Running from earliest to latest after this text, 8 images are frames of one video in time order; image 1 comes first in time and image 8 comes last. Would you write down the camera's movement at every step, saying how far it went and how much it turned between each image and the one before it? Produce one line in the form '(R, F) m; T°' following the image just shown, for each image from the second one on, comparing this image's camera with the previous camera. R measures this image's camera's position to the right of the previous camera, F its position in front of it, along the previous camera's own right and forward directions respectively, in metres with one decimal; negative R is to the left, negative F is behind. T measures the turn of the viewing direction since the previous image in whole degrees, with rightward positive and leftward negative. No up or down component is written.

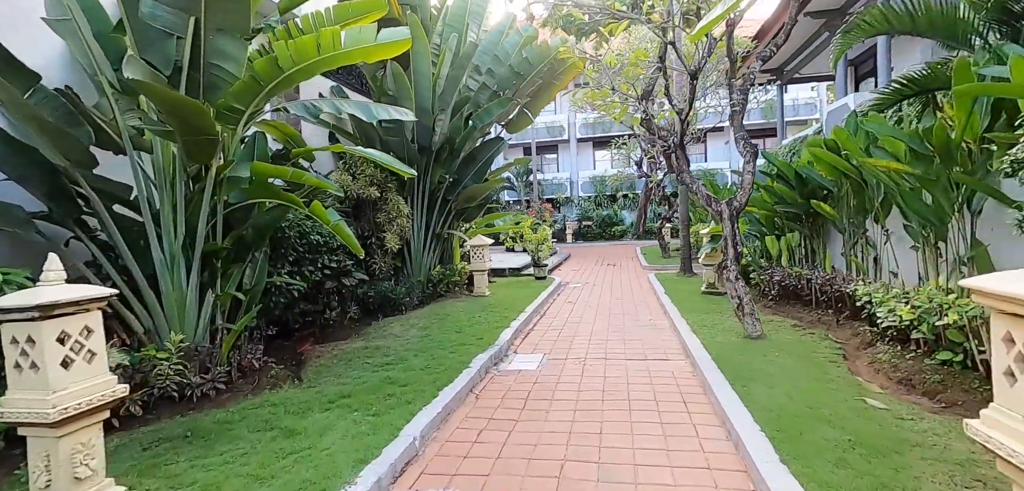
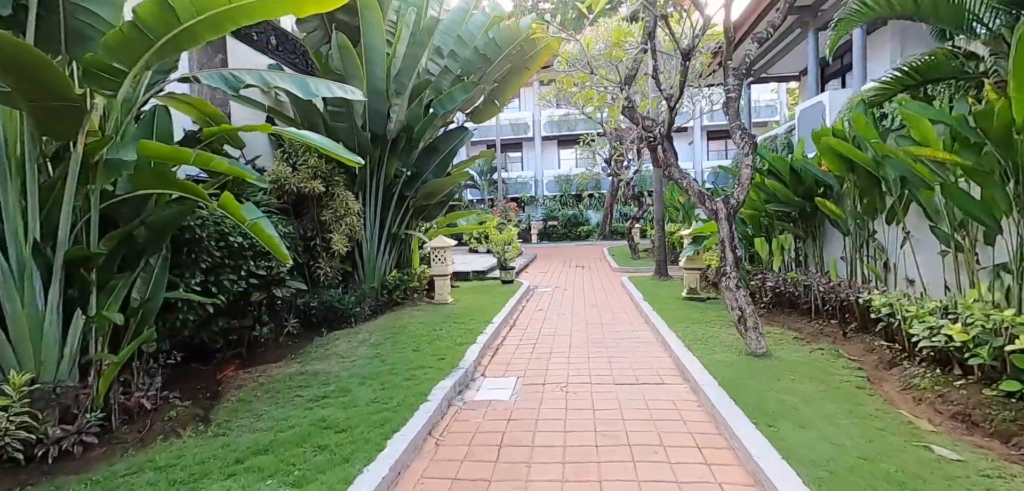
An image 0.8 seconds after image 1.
(0.0, +0.7) m; +4°
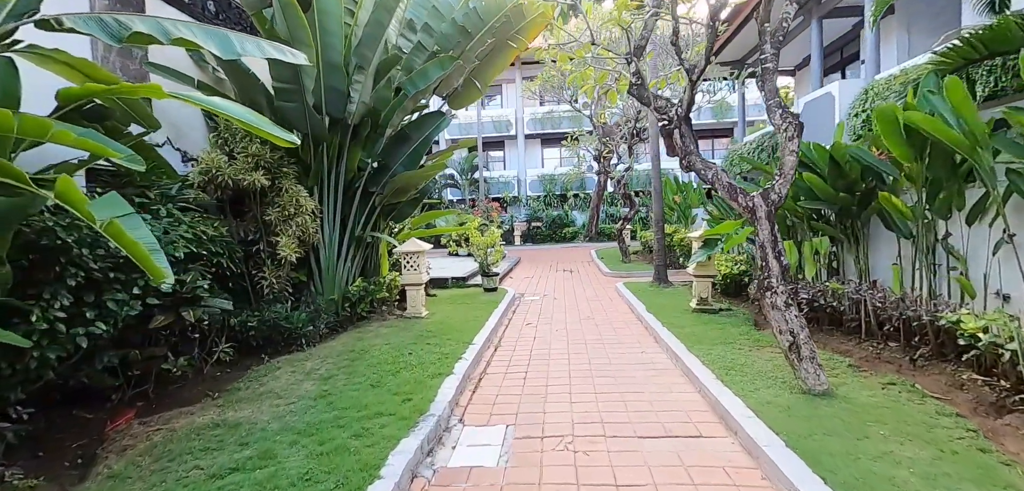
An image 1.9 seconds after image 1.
(0.0, +0.9) m; +2°
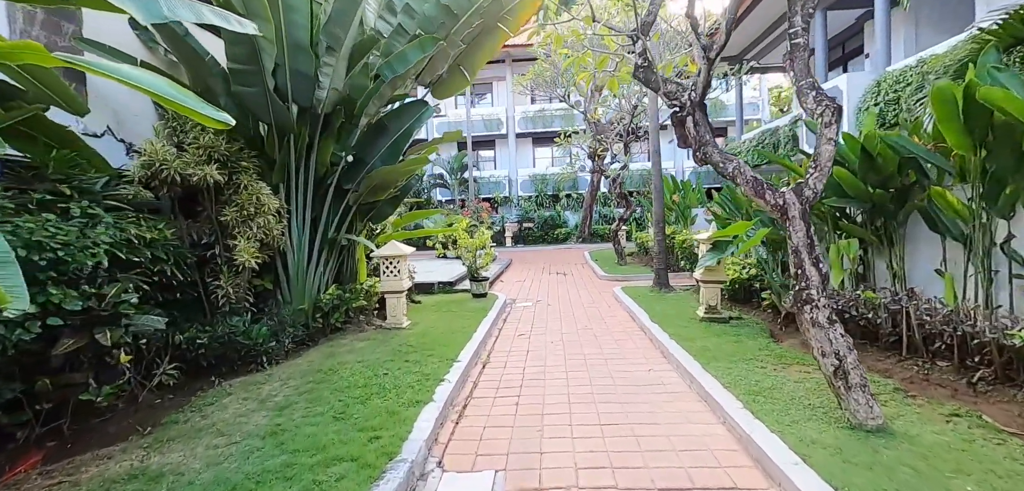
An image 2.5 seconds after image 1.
(0.0, +0.5) m; +1°
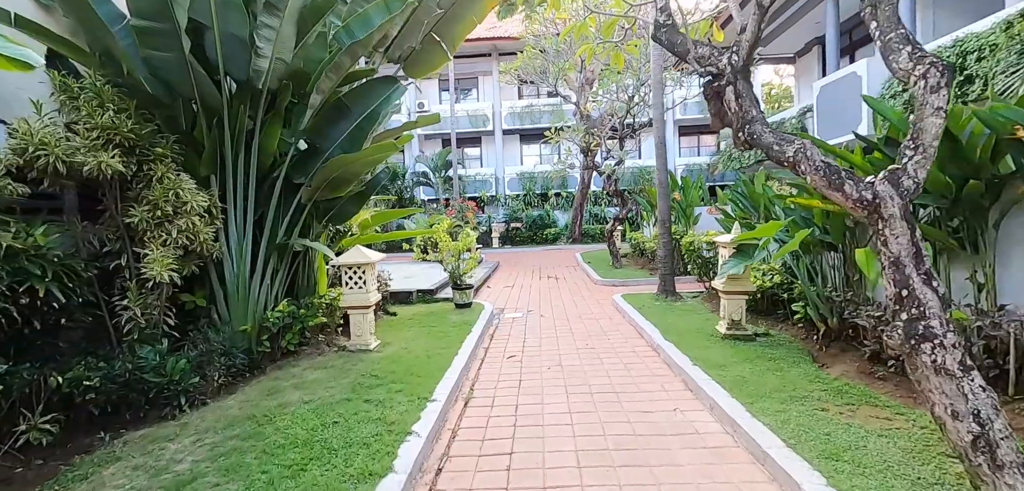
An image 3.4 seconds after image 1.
(0.0, +0.8) m; +2°
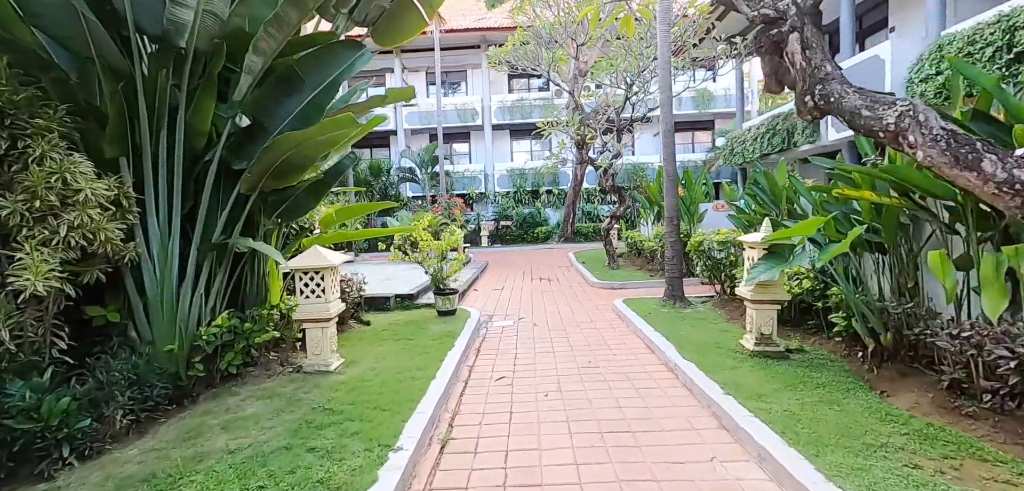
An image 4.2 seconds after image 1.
(0.0, +0.7) m; +1°
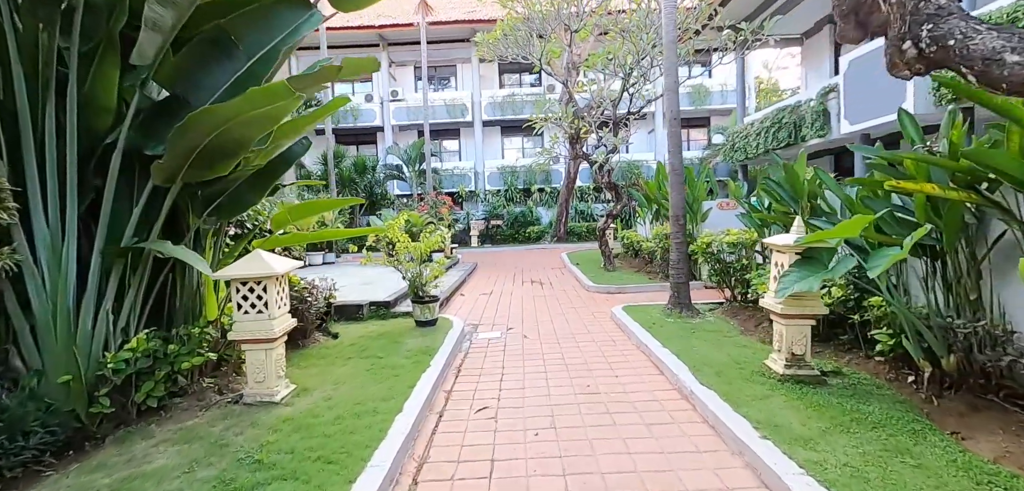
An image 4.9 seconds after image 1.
(+0.1, +0.6) m; +1°
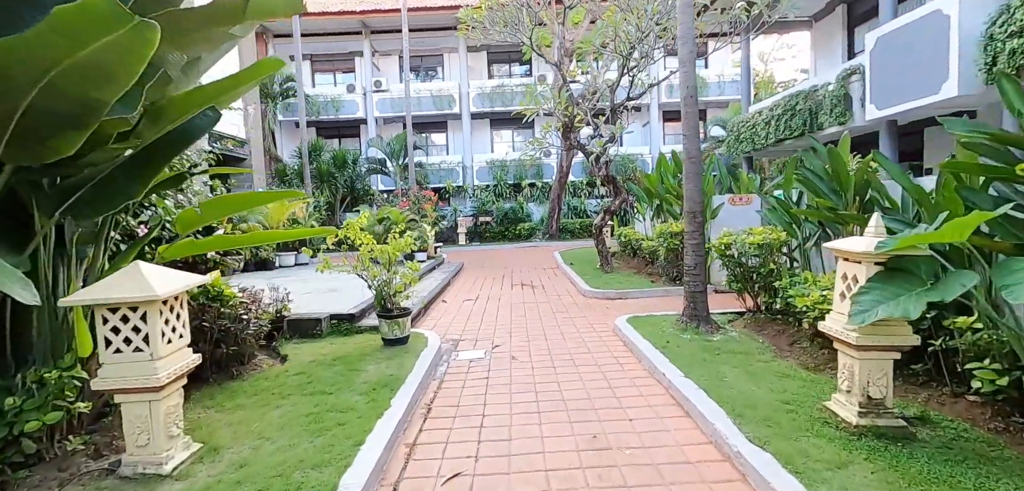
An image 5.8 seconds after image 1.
(0.0, +0.8) m; +1°
